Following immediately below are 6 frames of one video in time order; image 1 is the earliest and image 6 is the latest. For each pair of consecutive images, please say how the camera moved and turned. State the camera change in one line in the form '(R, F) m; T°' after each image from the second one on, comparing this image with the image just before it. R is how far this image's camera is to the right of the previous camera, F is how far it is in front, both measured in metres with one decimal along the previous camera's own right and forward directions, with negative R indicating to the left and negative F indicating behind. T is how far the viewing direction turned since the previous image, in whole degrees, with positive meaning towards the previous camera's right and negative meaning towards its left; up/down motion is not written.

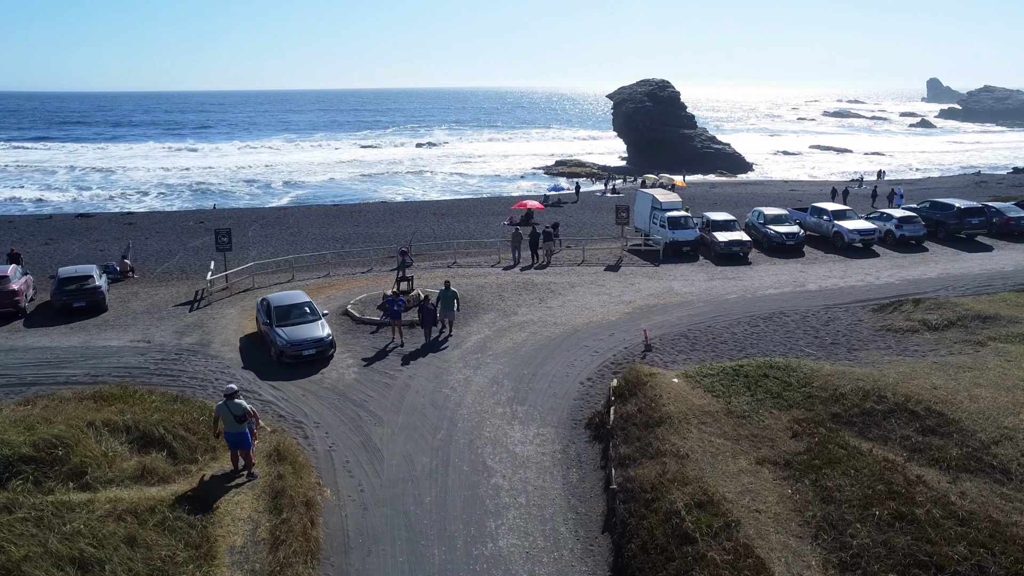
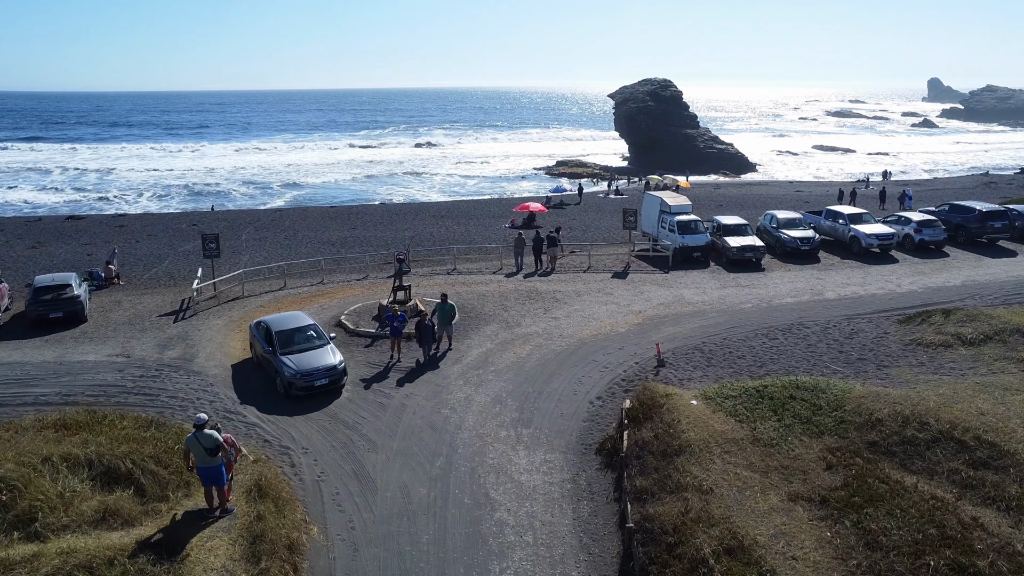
(-0.1, +1.0) m; 0°
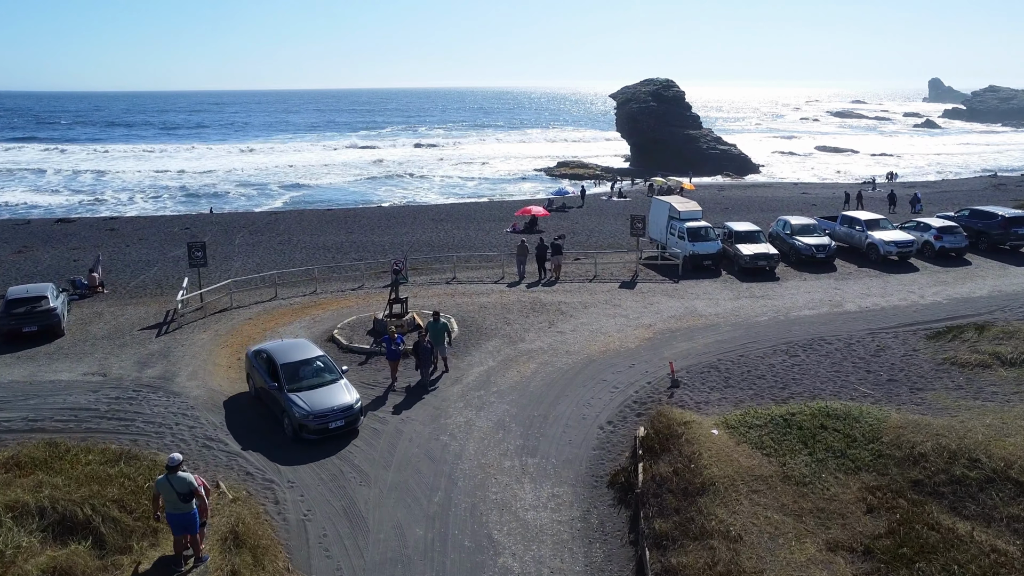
(-0.1, +1.0) m; 0°
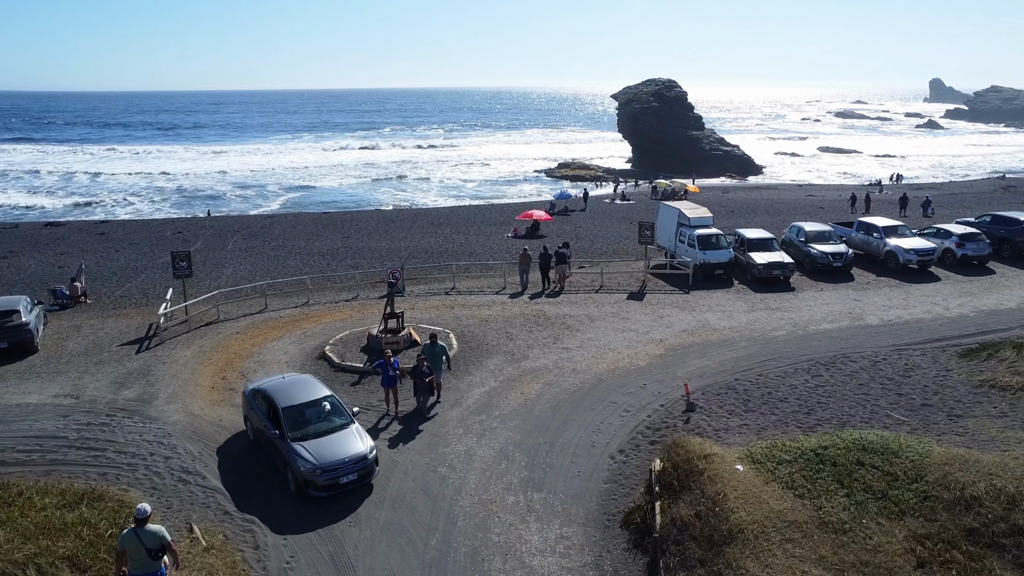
(-0.1, +1.0) m; 0°
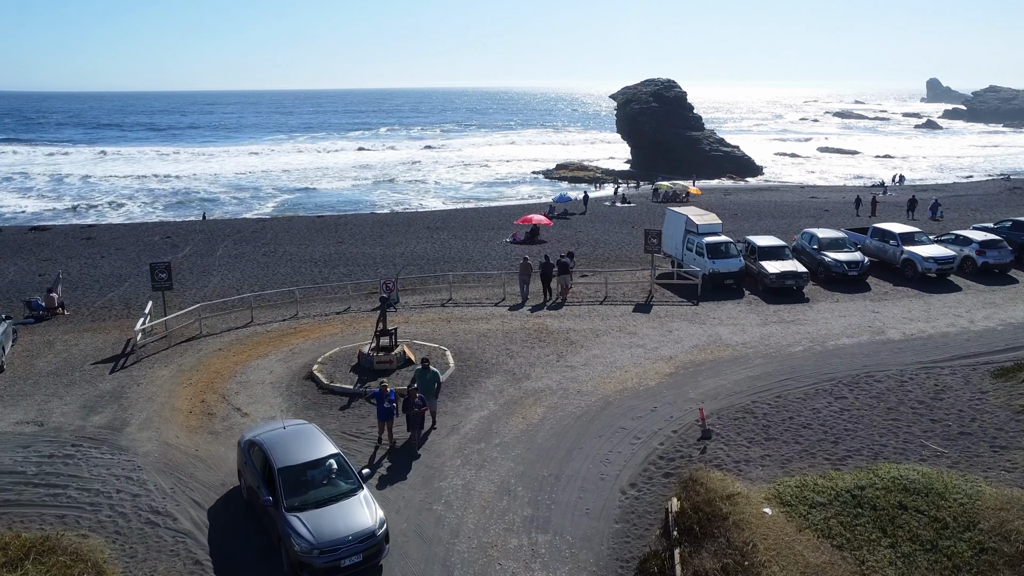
(-0.1, +1.0) m; 0°
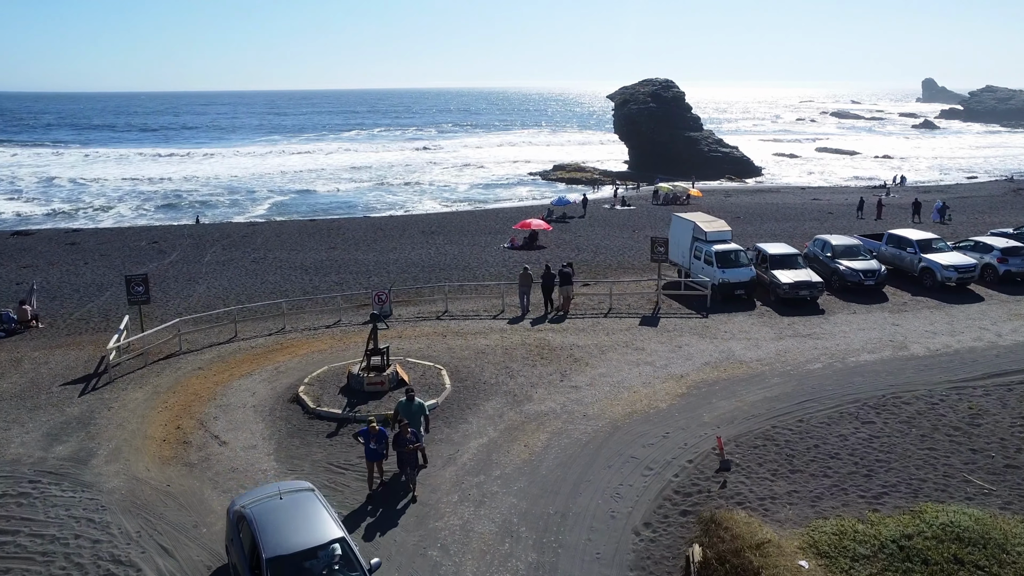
(-0.1, +1.0) m; 0°
